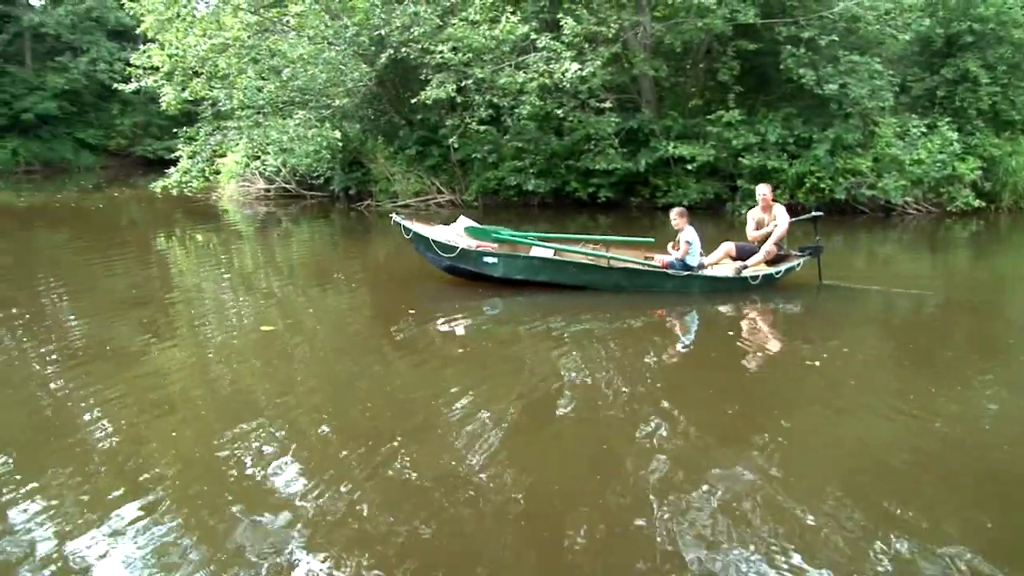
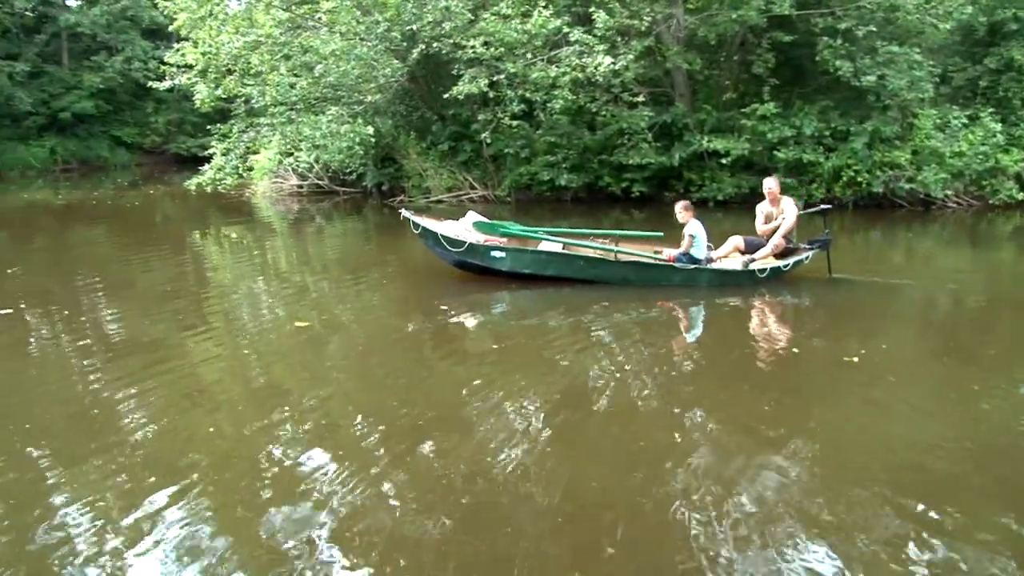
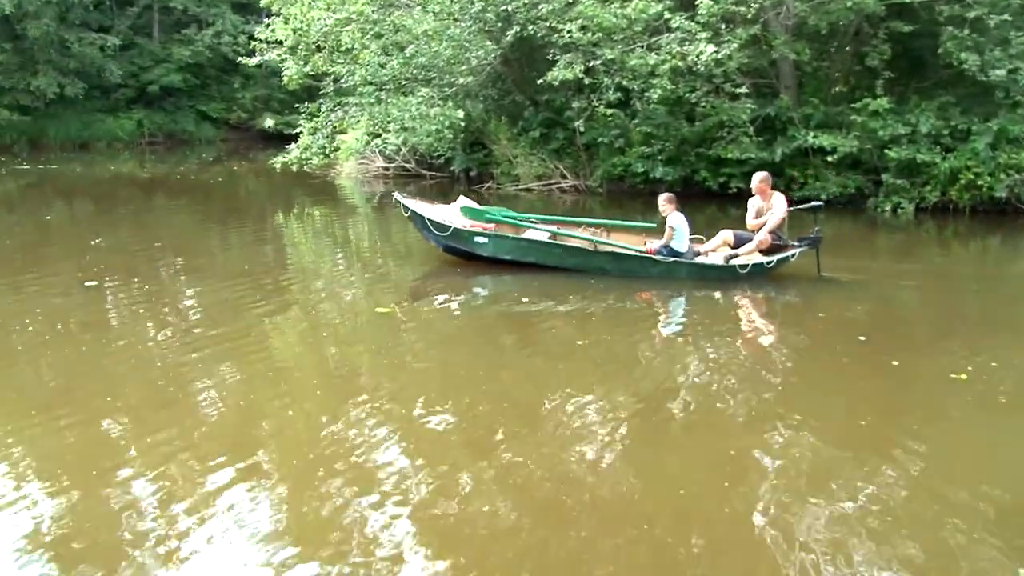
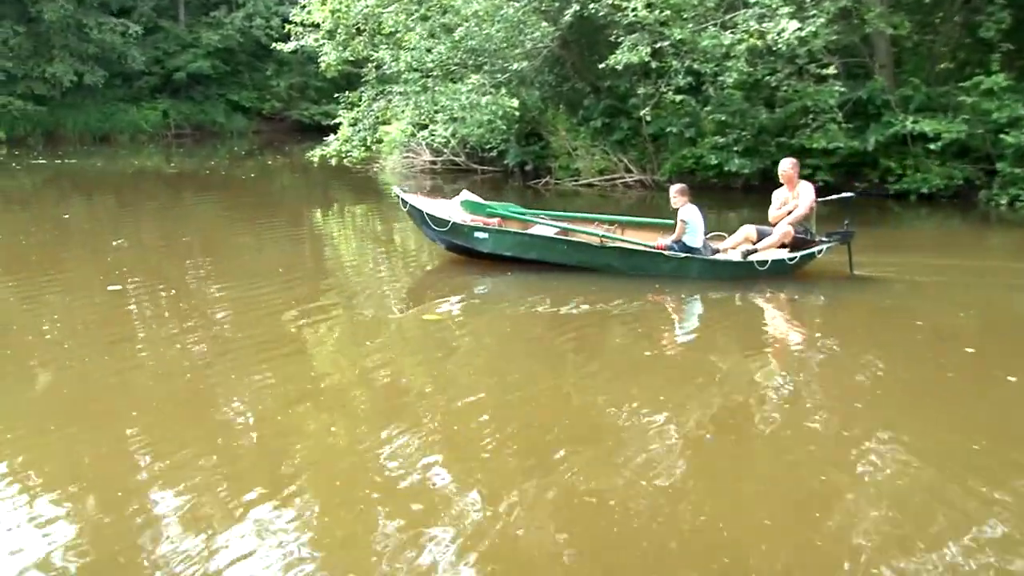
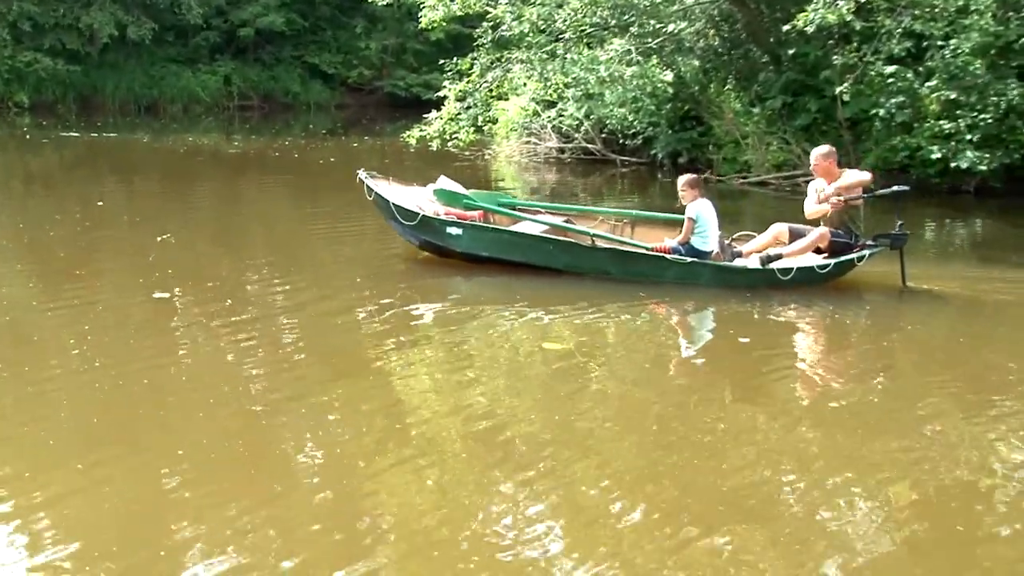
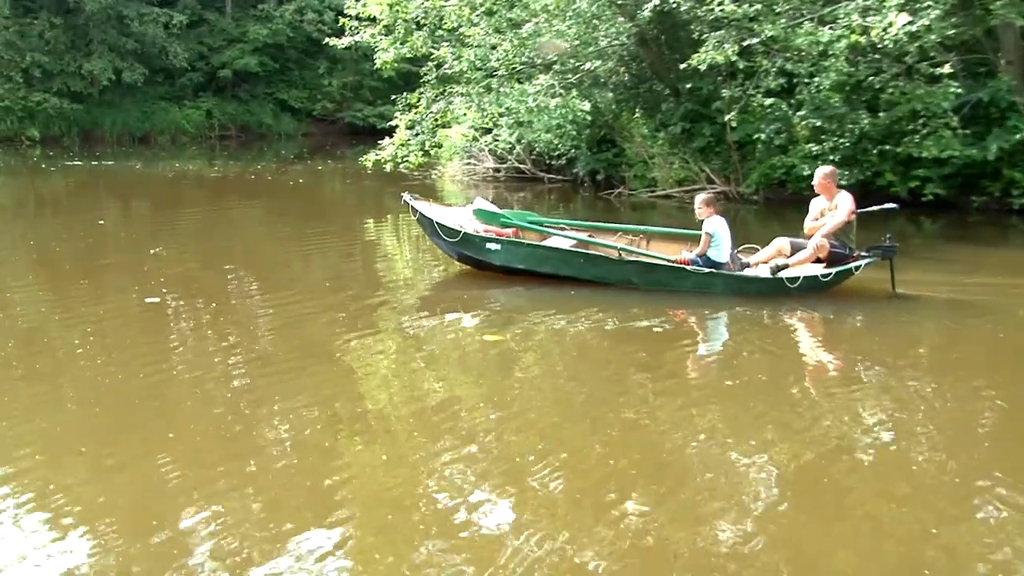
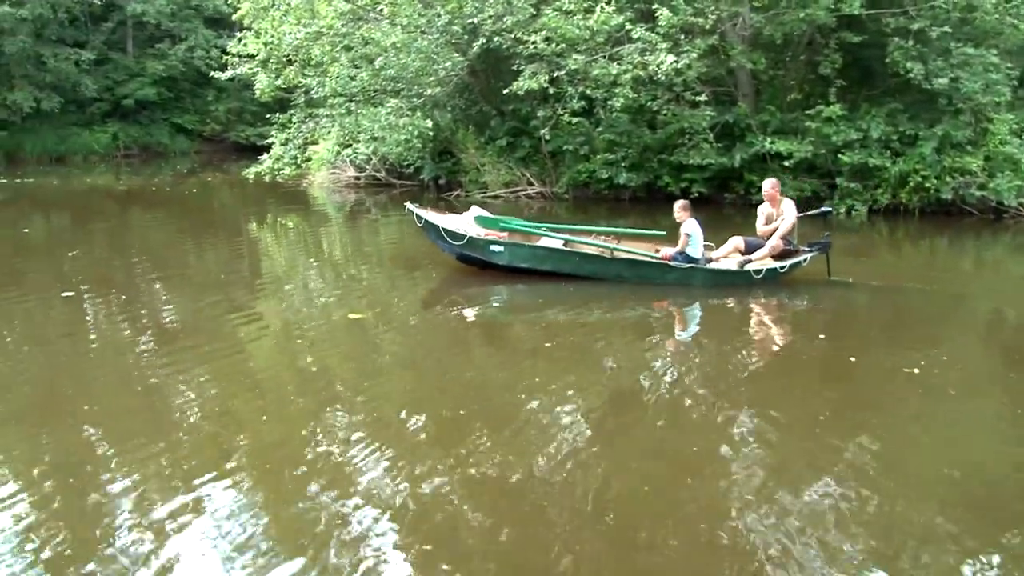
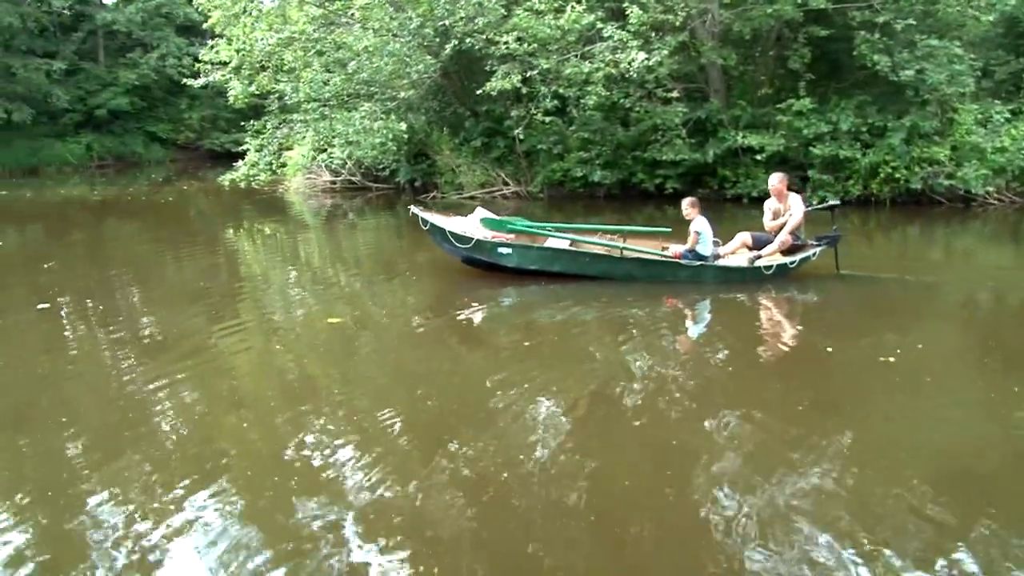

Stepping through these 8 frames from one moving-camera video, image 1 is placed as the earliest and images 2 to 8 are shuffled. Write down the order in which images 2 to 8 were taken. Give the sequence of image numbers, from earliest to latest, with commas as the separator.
2, 8, 7, 3, 4, 6, 5
